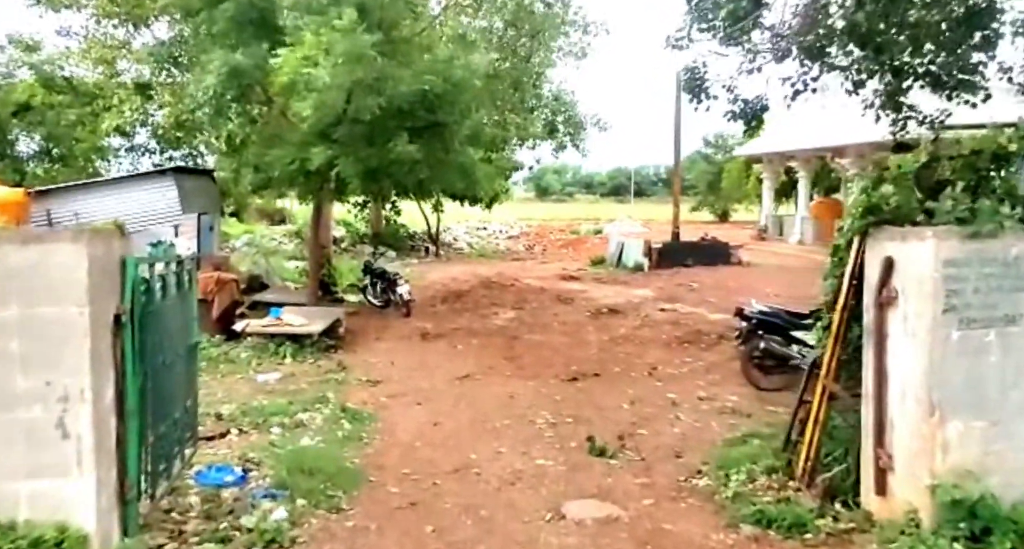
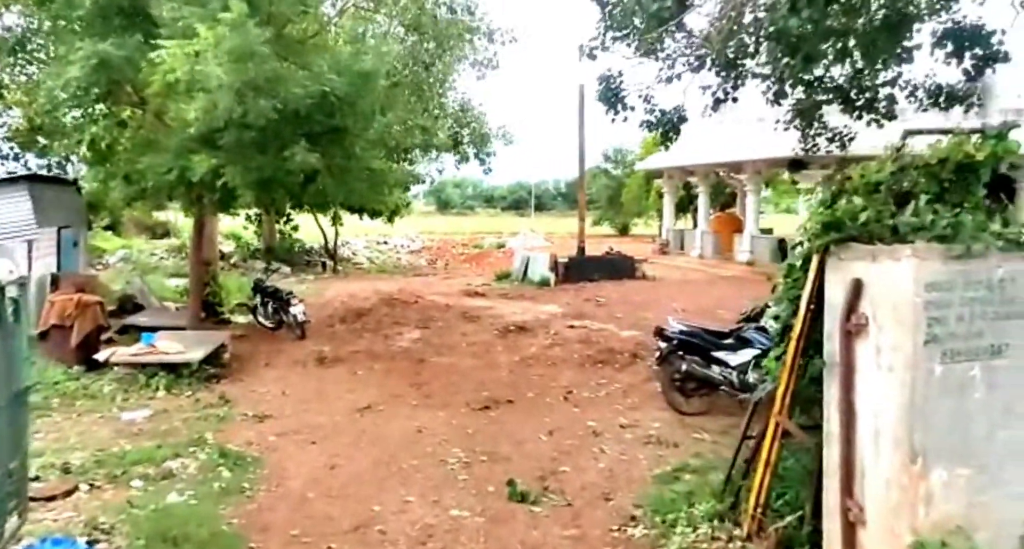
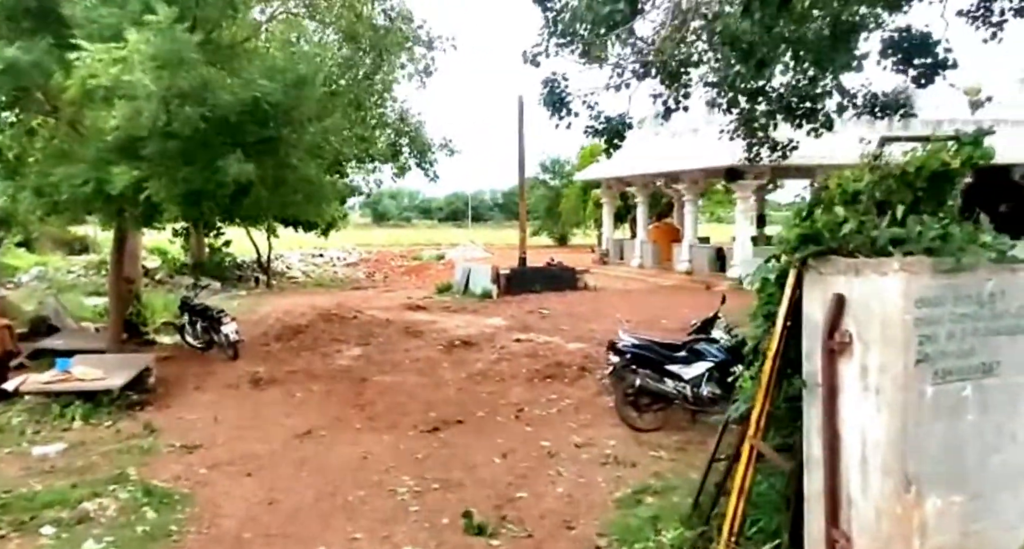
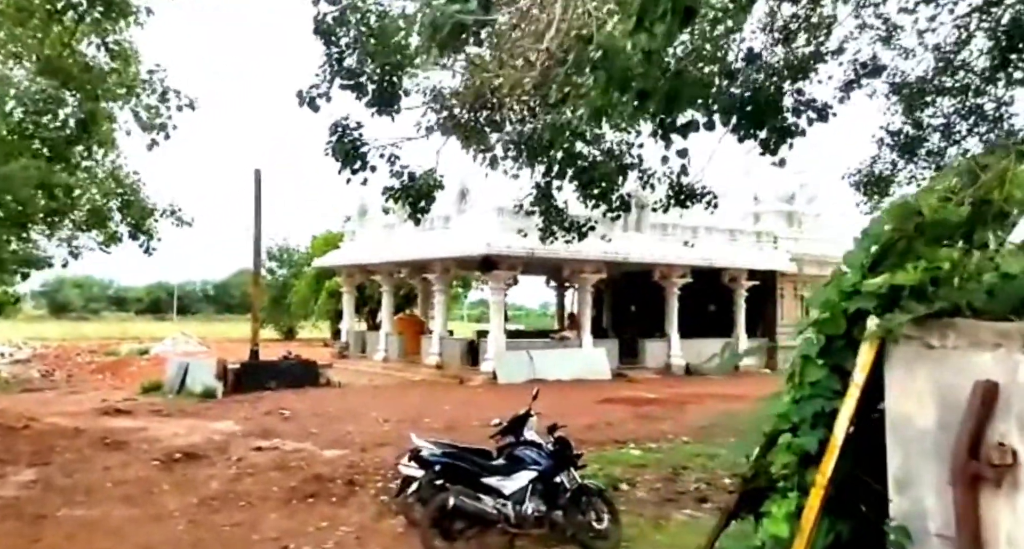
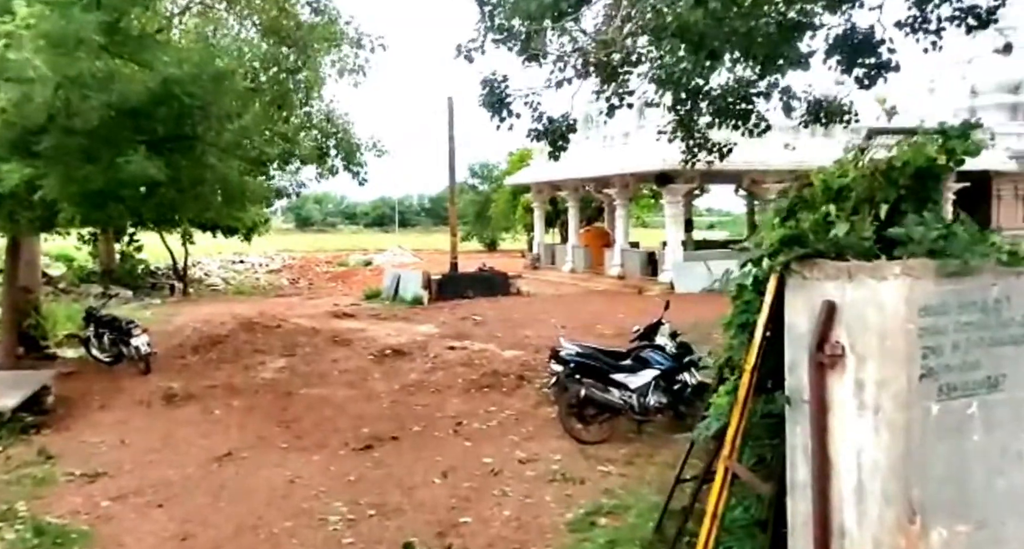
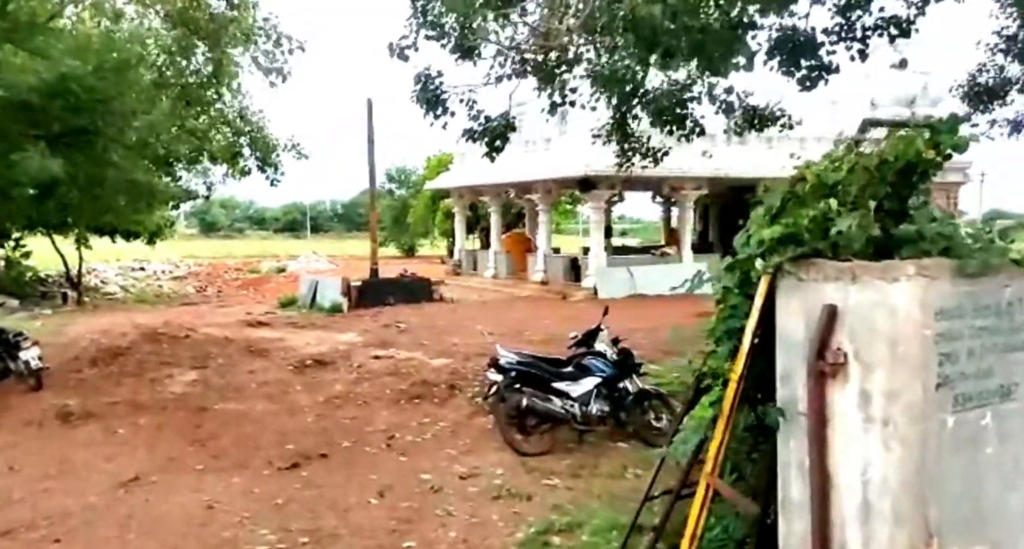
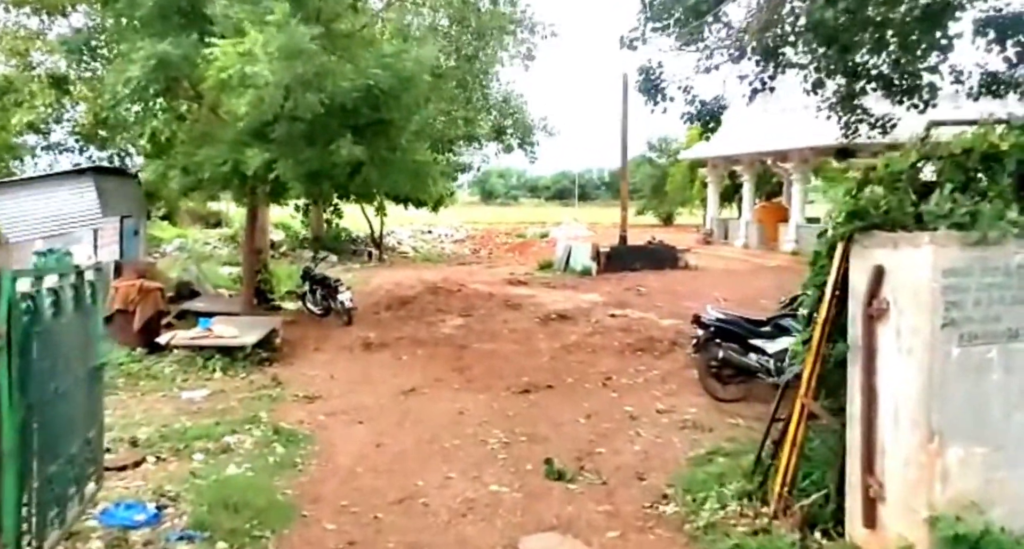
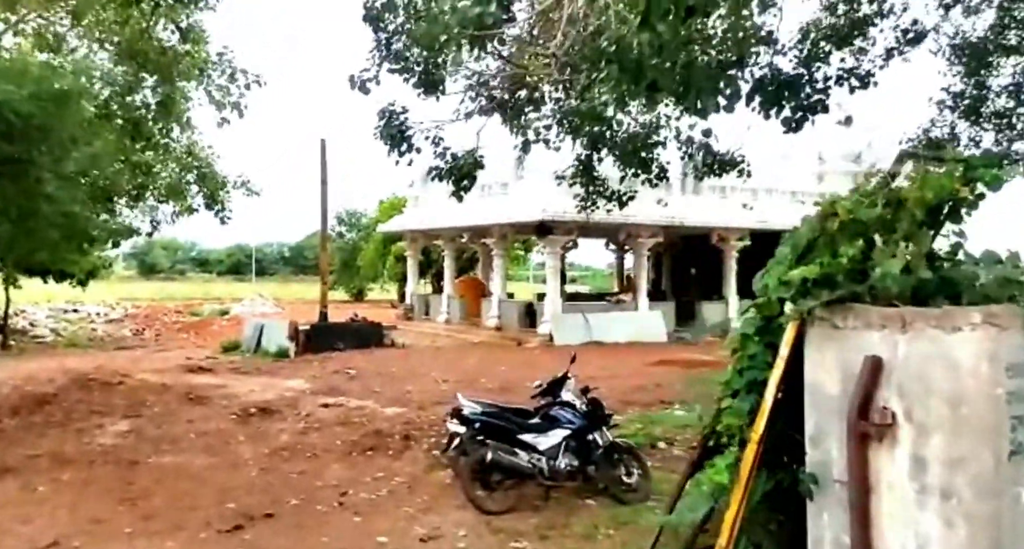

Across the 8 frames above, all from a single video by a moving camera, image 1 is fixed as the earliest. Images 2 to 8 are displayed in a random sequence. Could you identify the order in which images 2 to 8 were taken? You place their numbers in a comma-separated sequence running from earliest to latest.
7, 2, 3, 5, 6, 8, 4
